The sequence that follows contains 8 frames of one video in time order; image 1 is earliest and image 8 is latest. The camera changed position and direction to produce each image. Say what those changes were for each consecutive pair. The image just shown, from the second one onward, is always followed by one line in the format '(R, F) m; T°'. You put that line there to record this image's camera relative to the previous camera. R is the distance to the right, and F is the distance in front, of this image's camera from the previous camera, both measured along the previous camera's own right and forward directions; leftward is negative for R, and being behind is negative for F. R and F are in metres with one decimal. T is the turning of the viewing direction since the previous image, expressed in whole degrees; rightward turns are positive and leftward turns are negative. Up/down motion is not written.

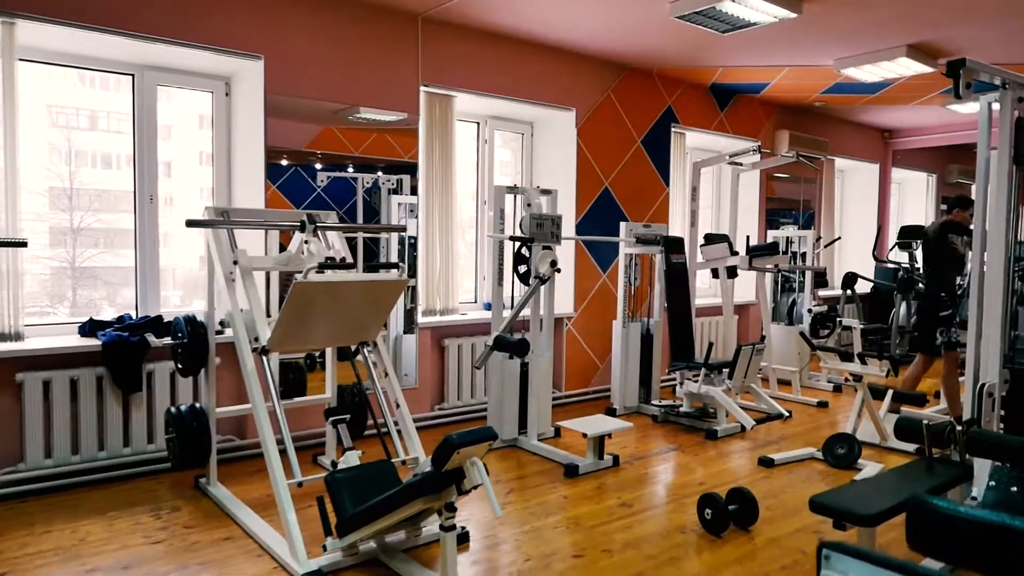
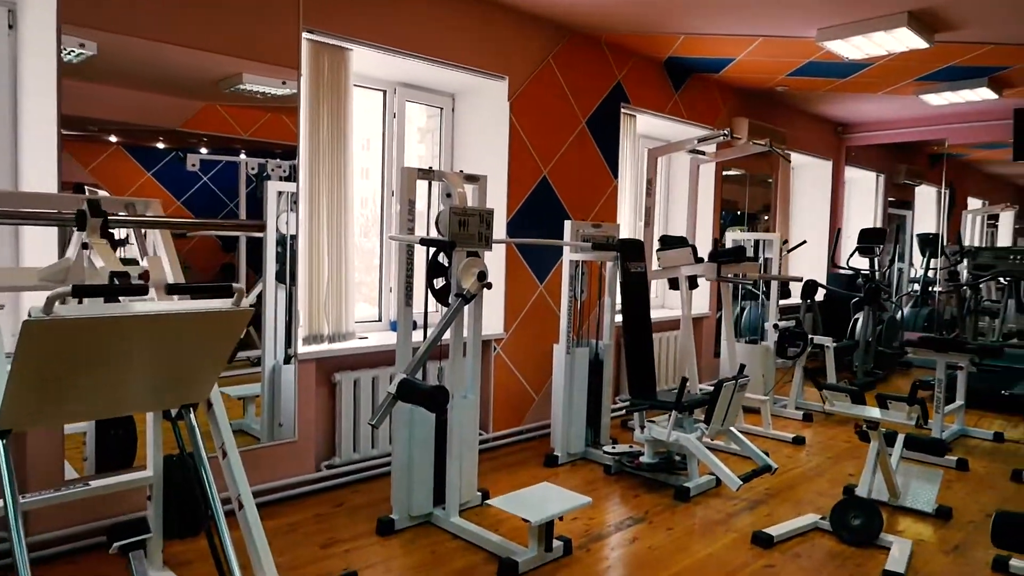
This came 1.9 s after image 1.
(0.0, +1.1) m; +6°
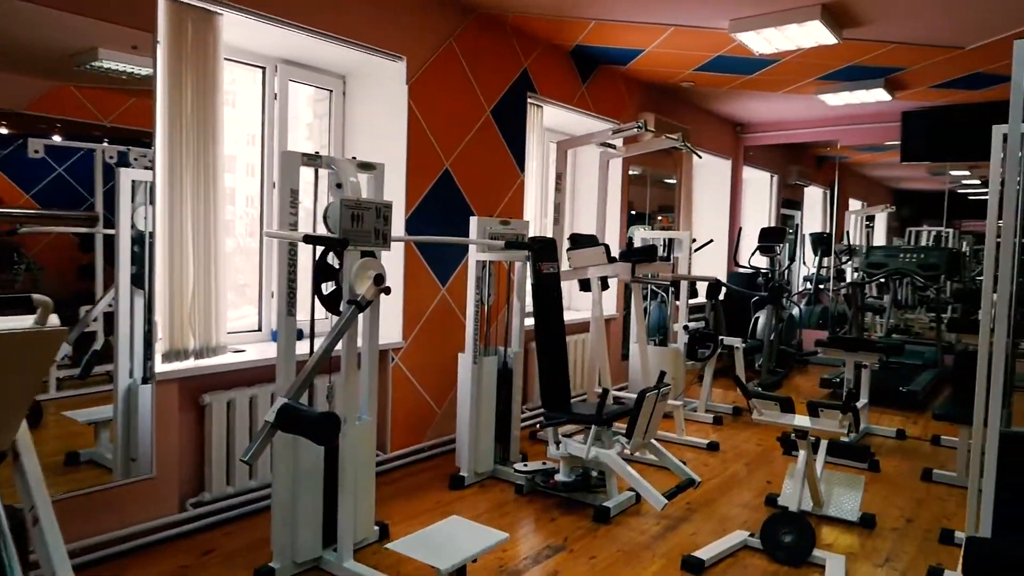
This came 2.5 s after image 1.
(0.0, +0.4) m; +8°
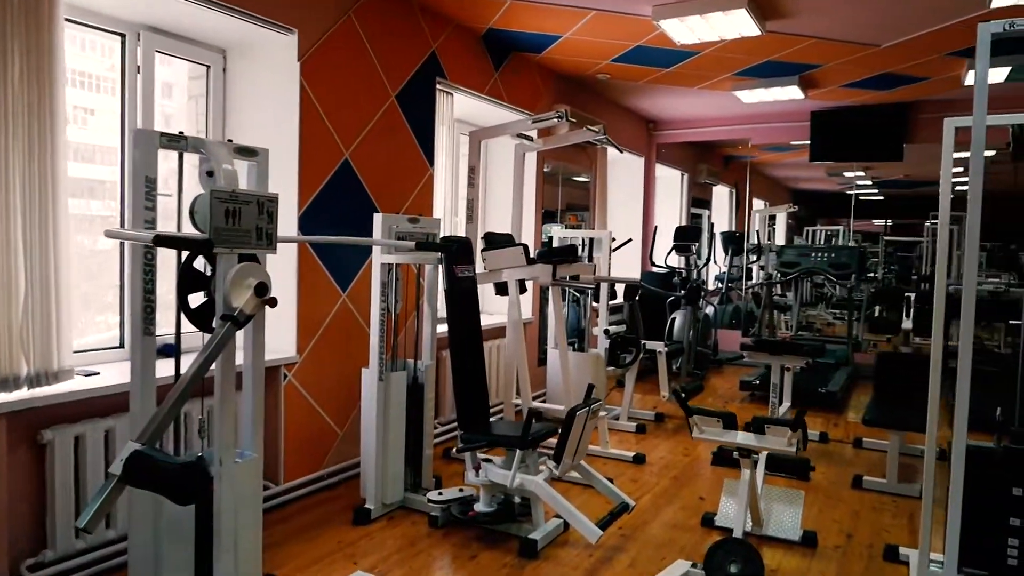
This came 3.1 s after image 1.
(0.0, +0.4) m; +7°
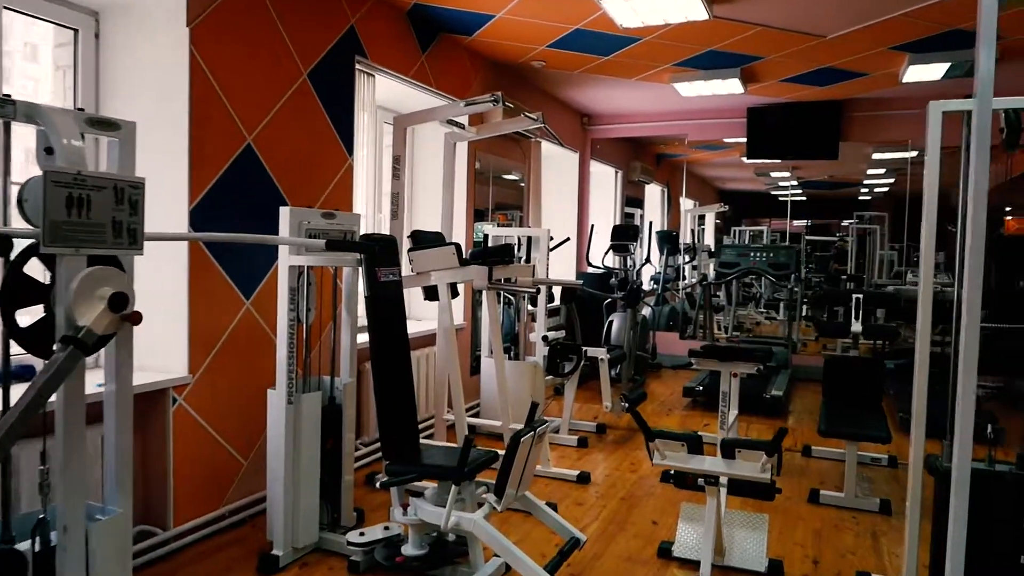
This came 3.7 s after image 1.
(0.0, +0.4) m; +6°
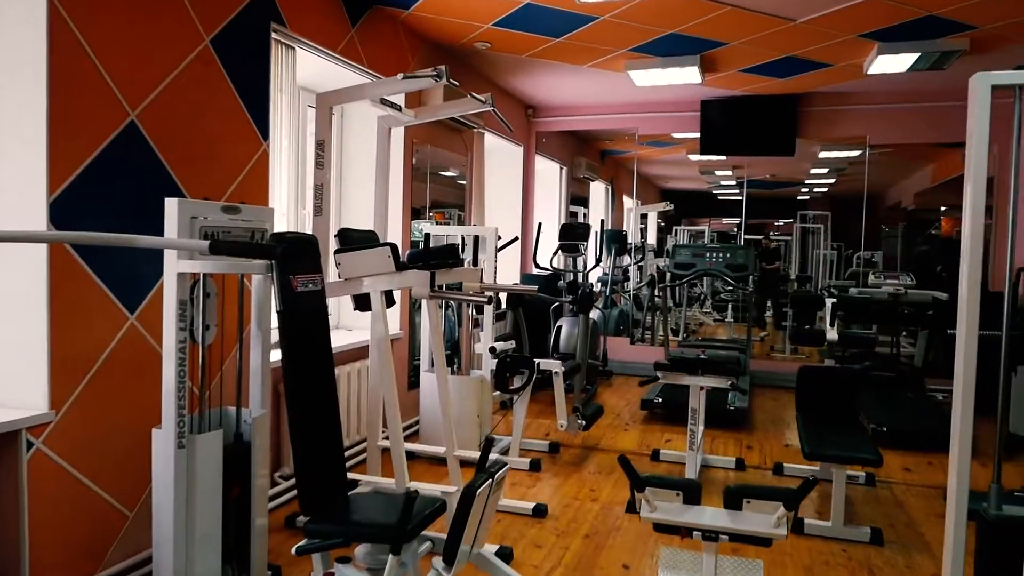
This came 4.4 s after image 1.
(0.0, +0.5) m; +5°
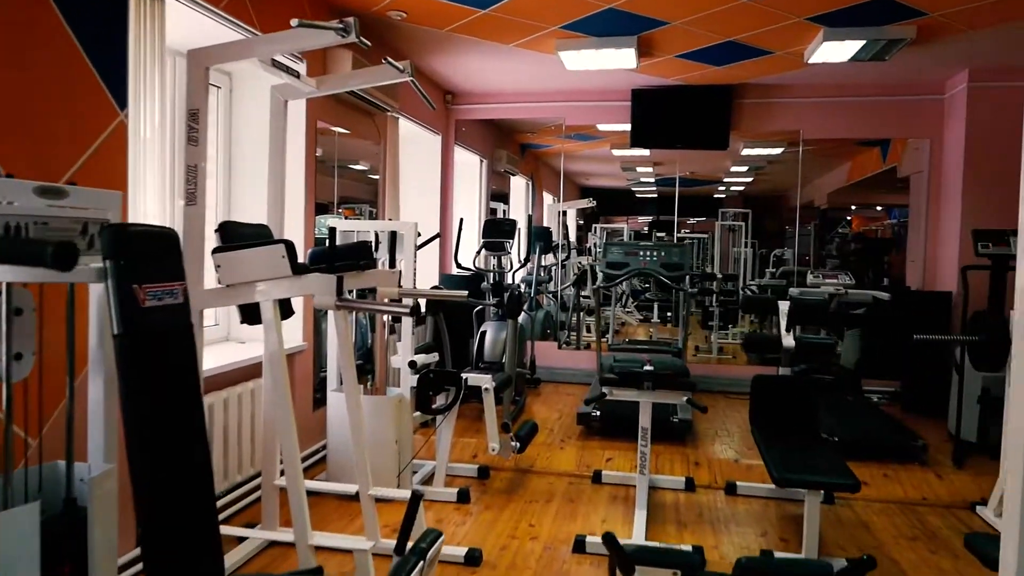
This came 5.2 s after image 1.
(0.0, +0.5) m; +7°
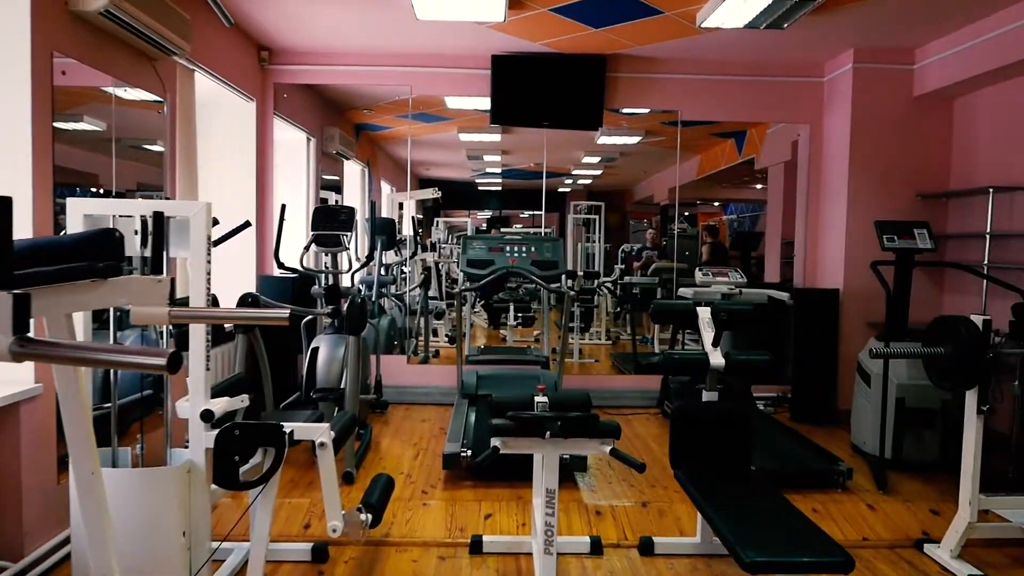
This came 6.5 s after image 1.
(0.0, +1.0) m; +13°
